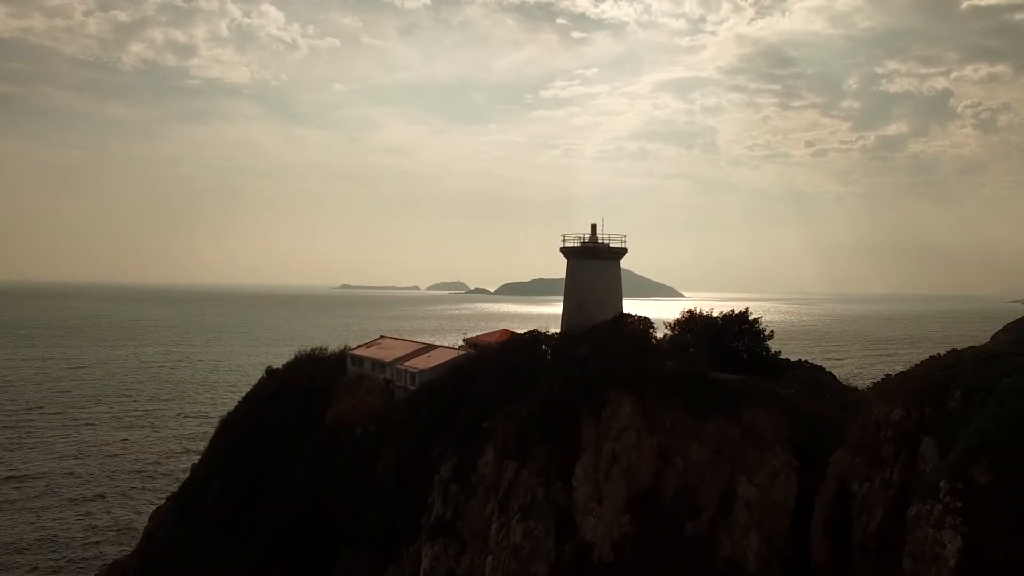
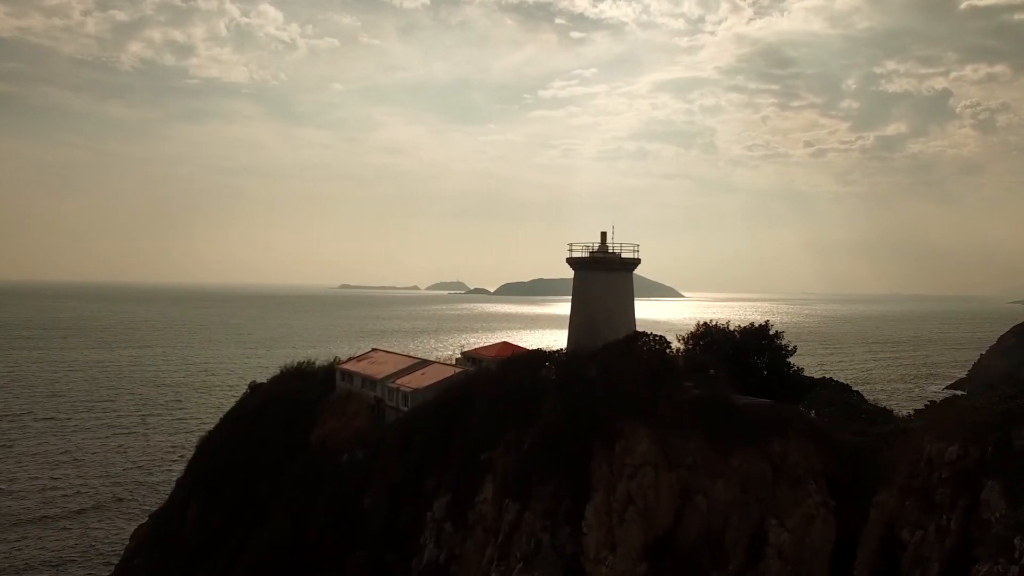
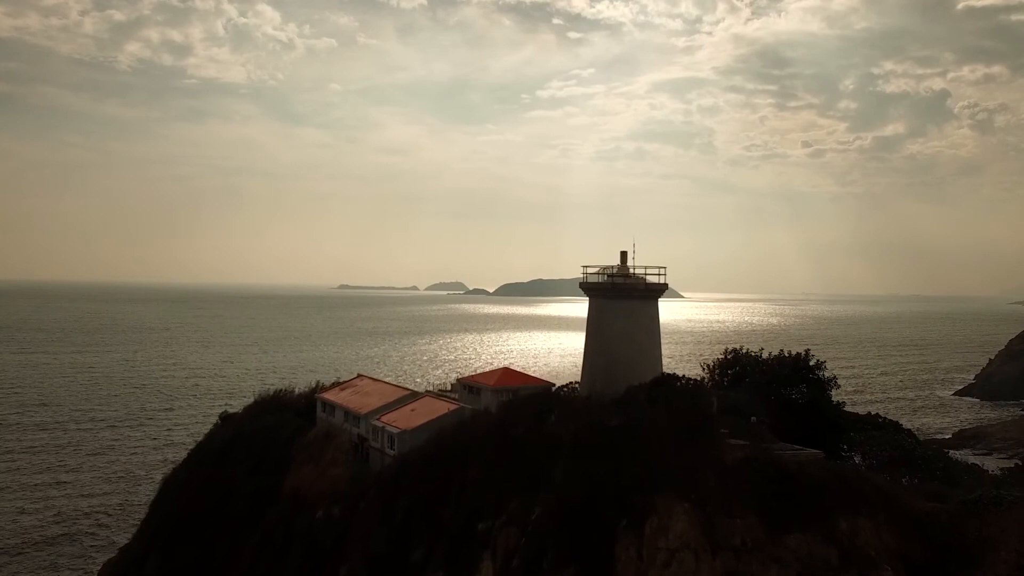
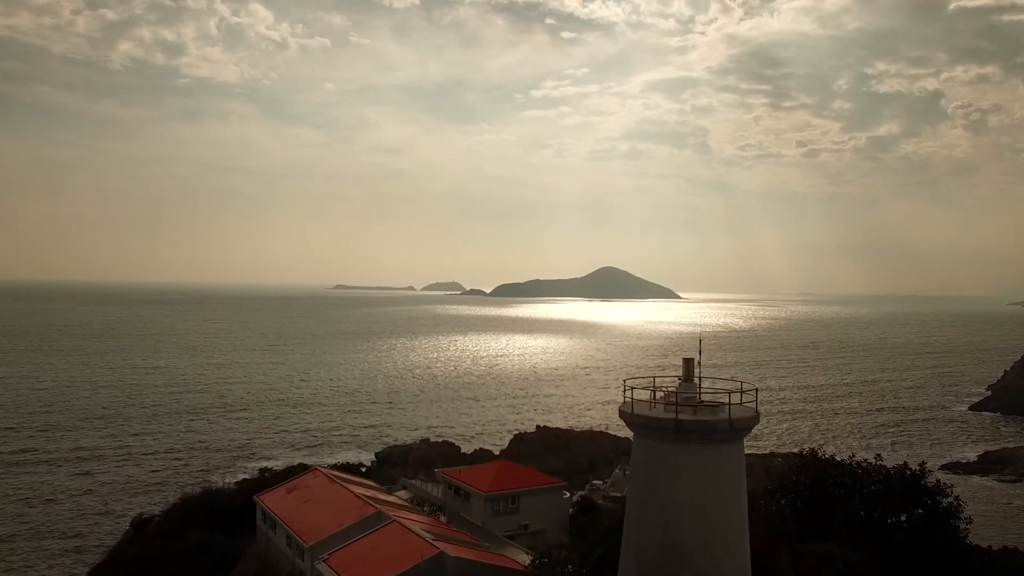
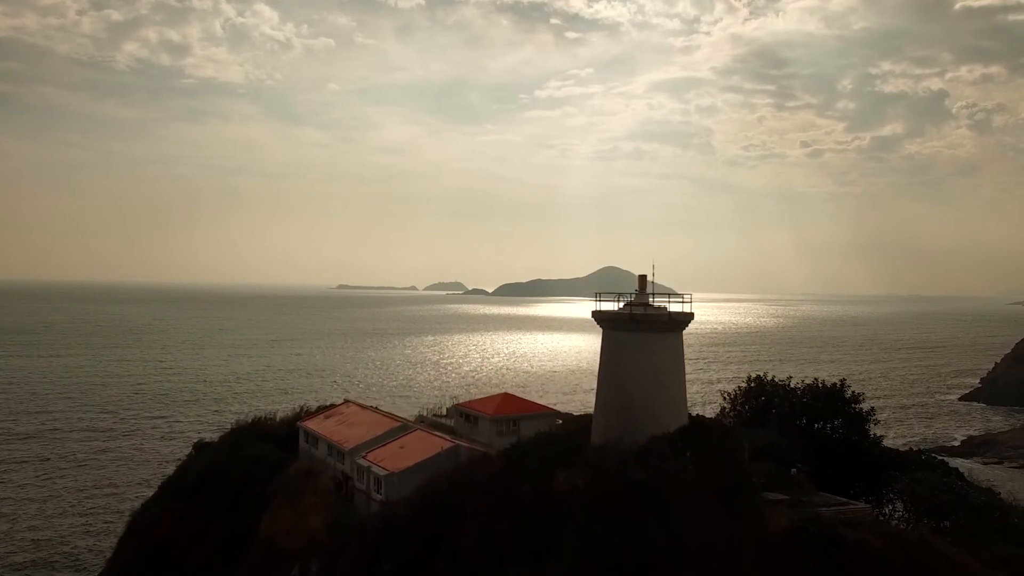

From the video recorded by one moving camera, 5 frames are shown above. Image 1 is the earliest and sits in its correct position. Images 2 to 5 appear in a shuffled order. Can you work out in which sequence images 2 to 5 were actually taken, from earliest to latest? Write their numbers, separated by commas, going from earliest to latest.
2, 3, 5, 4
